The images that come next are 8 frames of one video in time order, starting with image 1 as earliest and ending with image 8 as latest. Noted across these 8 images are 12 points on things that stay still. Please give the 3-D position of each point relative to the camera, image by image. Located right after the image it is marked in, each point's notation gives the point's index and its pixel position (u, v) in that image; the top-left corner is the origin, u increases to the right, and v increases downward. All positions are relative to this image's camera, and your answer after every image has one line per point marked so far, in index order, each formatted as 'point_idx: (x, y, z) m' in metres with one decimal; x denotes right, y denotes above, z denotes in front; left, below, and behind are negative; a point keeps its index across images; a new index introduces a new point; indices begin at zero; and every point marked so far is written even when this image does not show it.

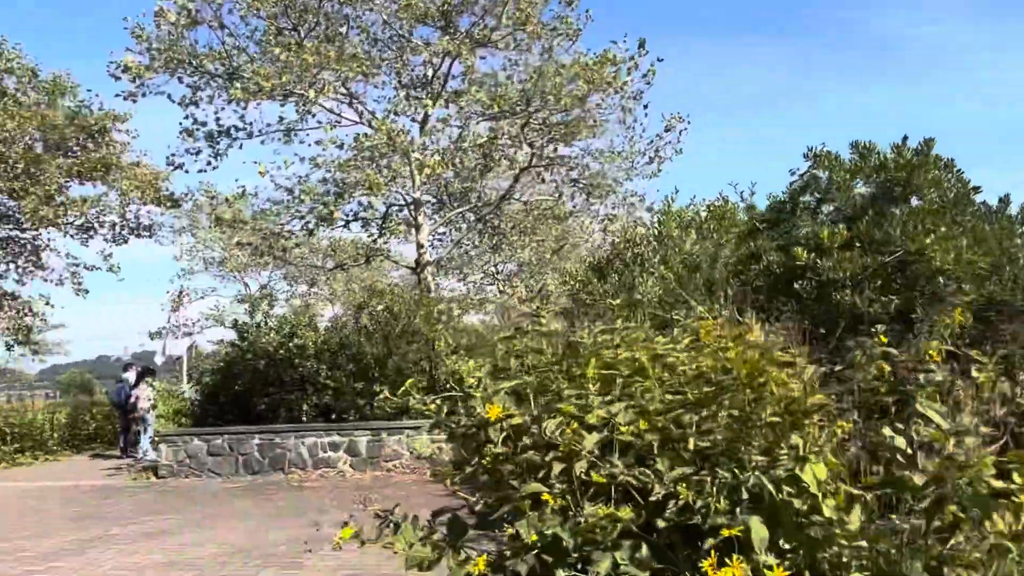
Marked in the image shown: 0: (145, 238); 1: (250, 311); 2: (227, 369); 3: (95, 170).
0: (-8.3, +1.1, +17.5) m
1: (-3.7, -0.3, +11.2) m
2: (-3.9, -1.1, +10.8) m
3: (-8.7, +2.5, +16.3) m
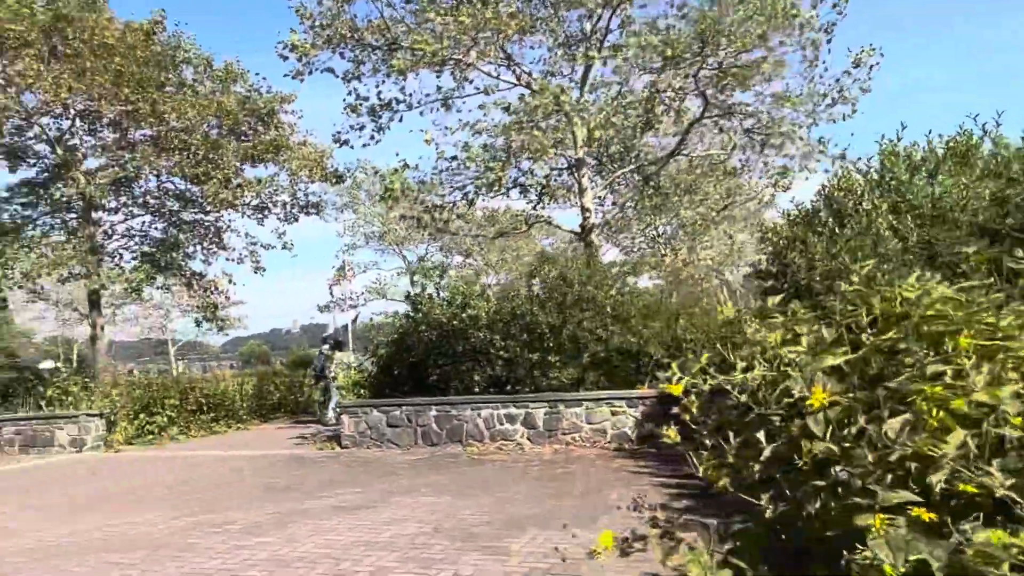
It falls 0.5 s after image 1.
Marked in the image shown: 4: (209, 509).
0: (-4.6, +1.7, +18.2) m
1: (-1.2, +0.1, +11.1) m
2: (-1.5, -0.7, +10.8) m
3: (-5.3, +3.0, +16.9) m
4: (-2.6, -1.9, +6.7) m
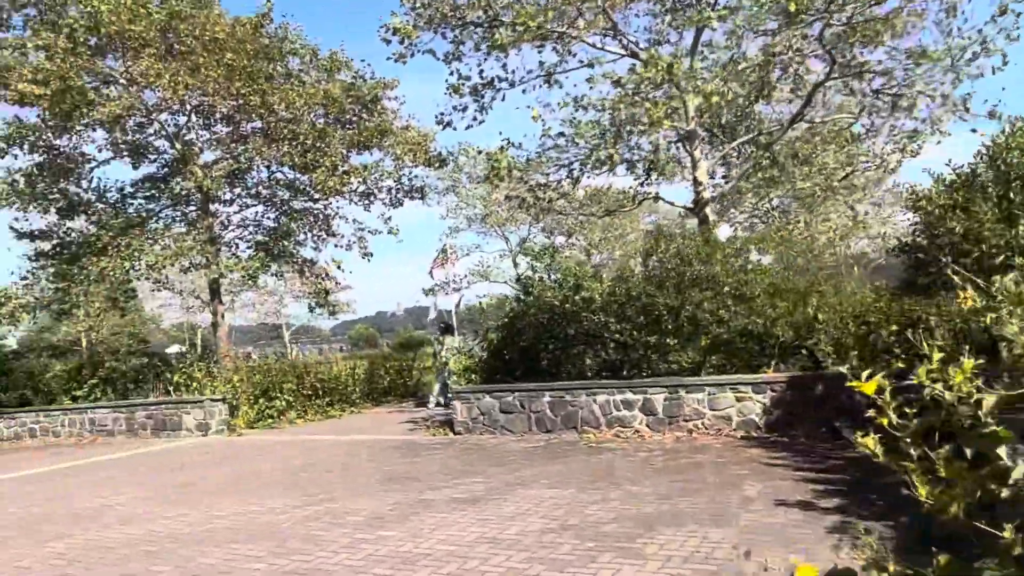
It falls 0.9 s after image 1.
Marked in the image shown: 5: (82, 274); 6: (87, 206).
0: (-2.2, +2.1, +18.2) m
1: (+0.3, +0.3, +10.9) m
2: (0.0, -0.5, +10.5) m
3: (-3.1, +3.3, +17.0) m
4: (-1.6, -1.8, +6.7) m
5: (-8.8, +0.3, +15.9) m
6: (-9.1, +1.7, +16.8) m
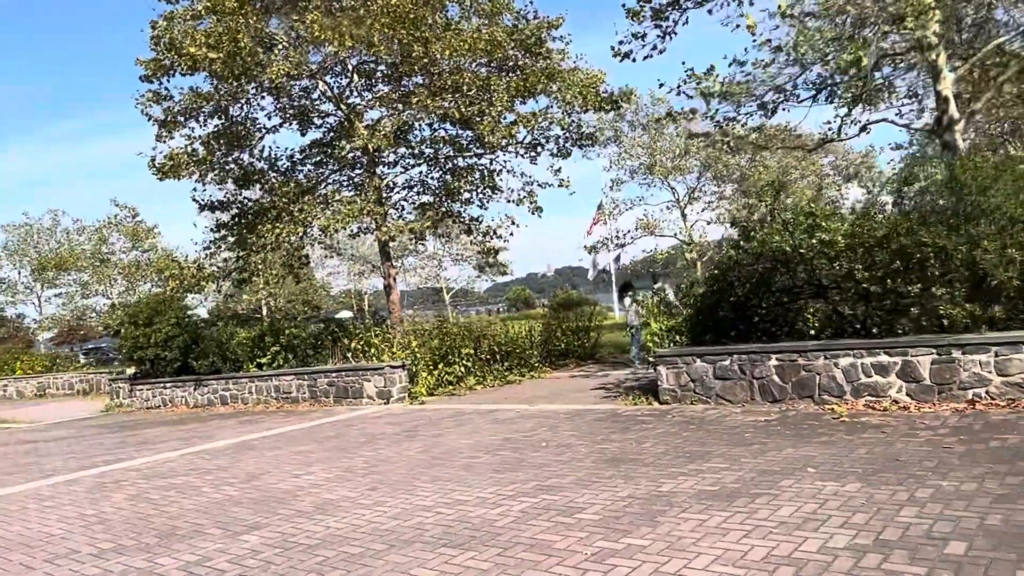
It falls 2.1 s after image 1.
0: (+1.7, +3.1, +16.9) m
1: (+2.8, +1.0, +9.3) m
2: (+2.4, +0.1, +9.1) m
3: (+0.5, +4.2, +15.9) m
4: (+0.2, -1.4, +5.6) m
5: (-5.2, +0.9, +16.0) m
6: (-5.4, +2.4, +16.8) m
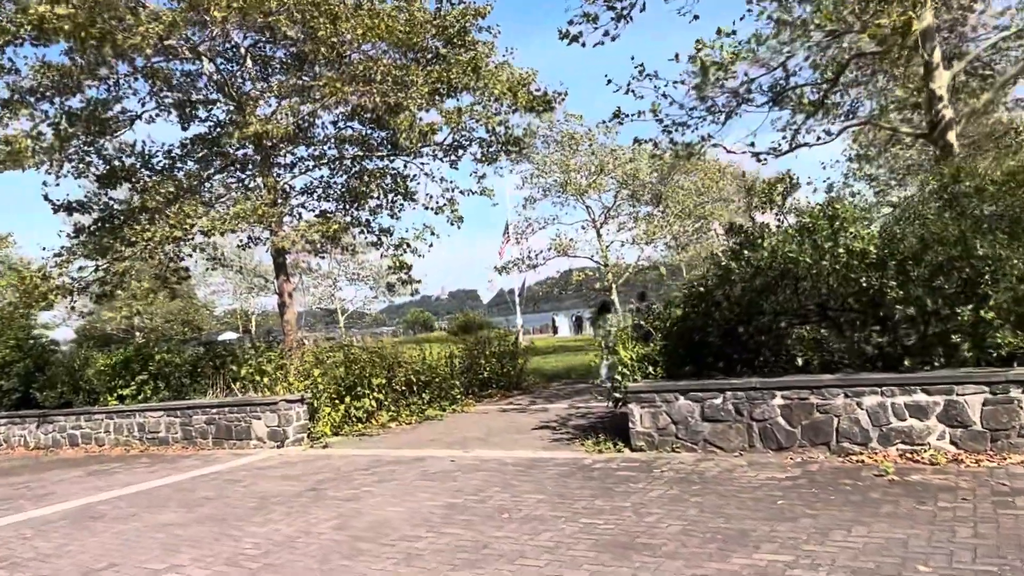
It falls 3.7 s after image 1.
0: (+0.1, +2.6, +15.2) m
1: (+2.2, +0.8, +7.8) m
2: (+1.9, -0.1, +7.5) m
3: (-0.9, +3.8, +14.1) m
4: (+0.1, -1.5, +3.7) m
5: (-6.6, +0.7, +13.3) m
6: (-6.9, +2.1, +14.2) m
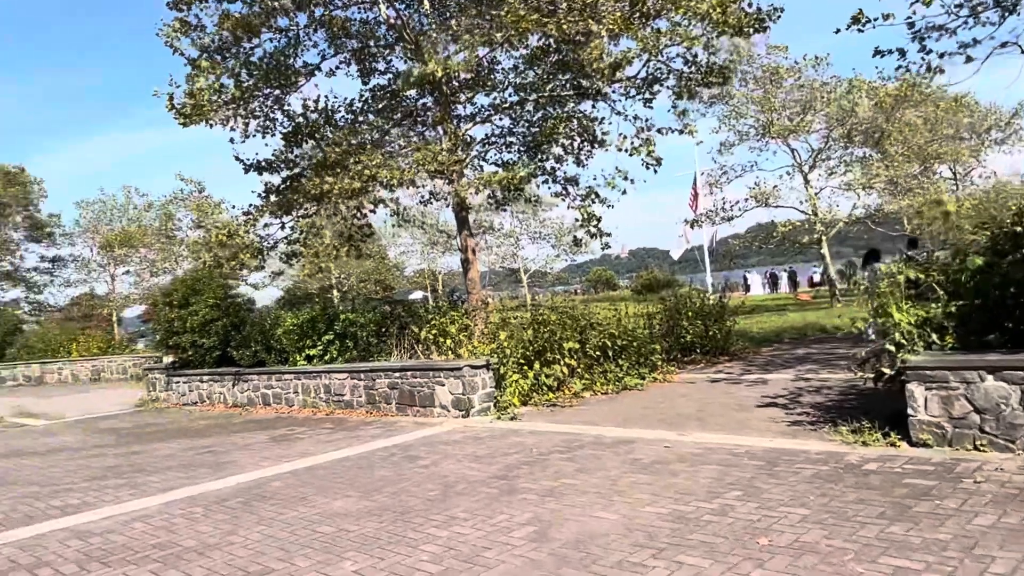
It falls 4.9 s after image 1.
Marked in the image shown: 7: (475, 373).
0: (+3.5, +3.5, +13.2) m
1: (+3.9, +1.2, +5.6) m
2: (+3.6, +0.3, +5.5) m
3: (+2.3, +4.6, +12.3) m
4: (+1.0, -1.3, +2.3) m
5: (-3.4, +1.4, +13.0) m
6: (-3.5, +2.9, +13.8) m
7: (-0.4, -1.0, +9.0) m
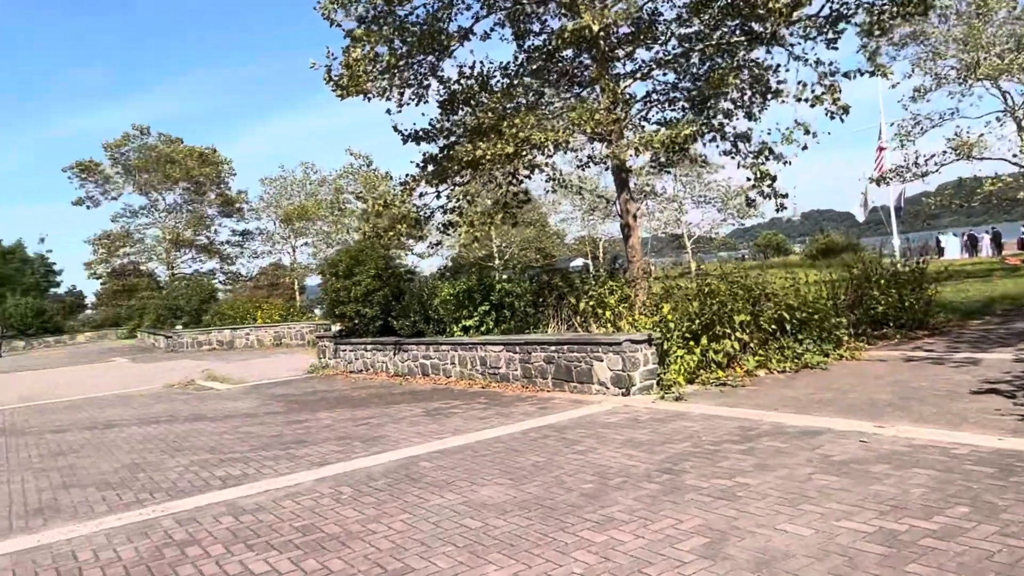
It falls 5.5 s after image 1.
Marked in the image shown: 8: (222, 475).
0: (+6.0, +4.0, +11.5) m
1: (+4.9, +1.4, +4.0) m
2: (+4.5, +0.5, +4.0) m
3: (+4.6, +5.0, +10.8) m
4: (+1.4, -1.2, +1.5) m
5: (-0.8, +1.9, +12.8) m
6: (-0.8, +3.4, +13.5) m
7: (+1.3, -0.6, +8.3) m
8: (-2.4, -1.6, +6.6) m
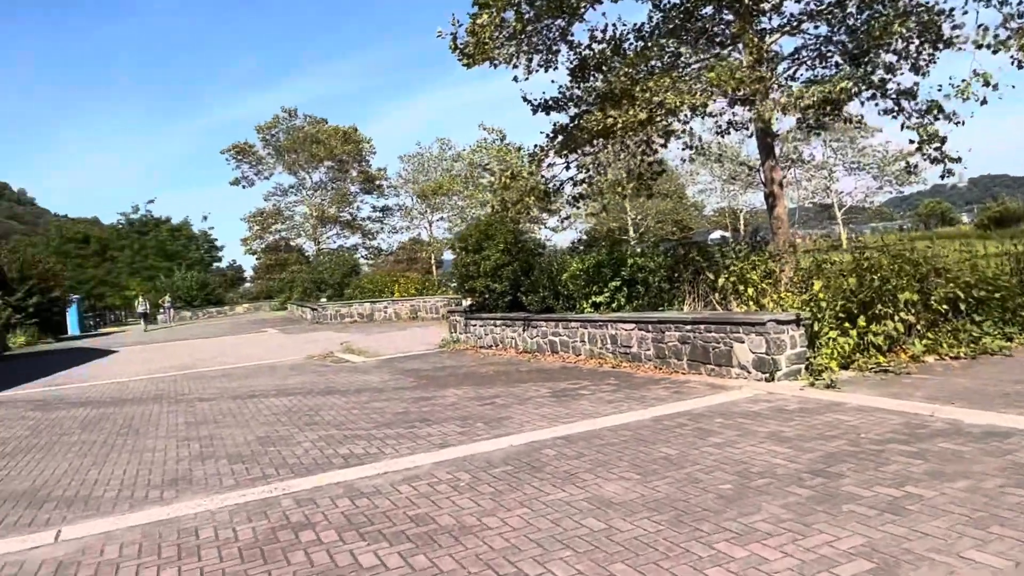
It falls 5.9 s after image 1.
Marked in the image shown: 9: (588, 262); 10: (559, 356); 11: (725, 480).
0: (+7.8, +4.3, +9.7) m
1: (+5.4, +1.5, +2.7) m
2: (+5.0, +0.6, +2.7) m
3: (+6.2, +5.3, +9.2) m
4: (+1.5, -1.2, +0.8) m
5: (+1.3, +2.2, +12.2) m
6: (+1.4, +3.8, +12.9) m
7: (+2.6, -0.4, +7.6) m
8: (-1.4, -1.4, +6.5) m
9: (+1.2, +0.4, +11.8) m
10: (+0.7, -1.0, +11.7) m
11: (+1.3, -1.1, +4.6) m
